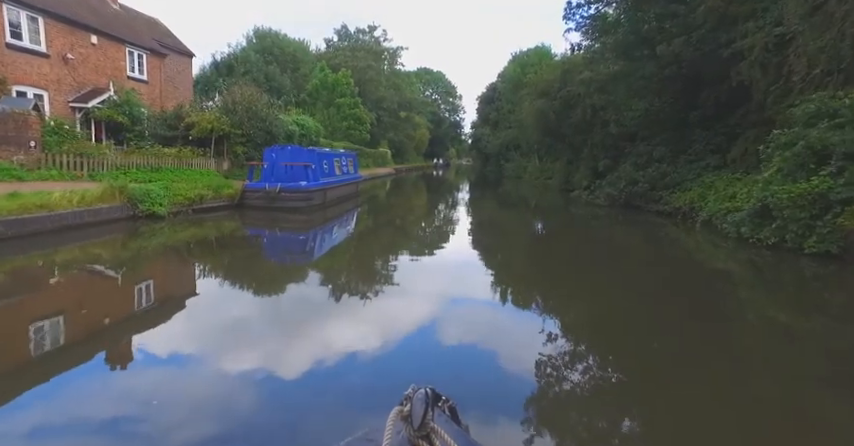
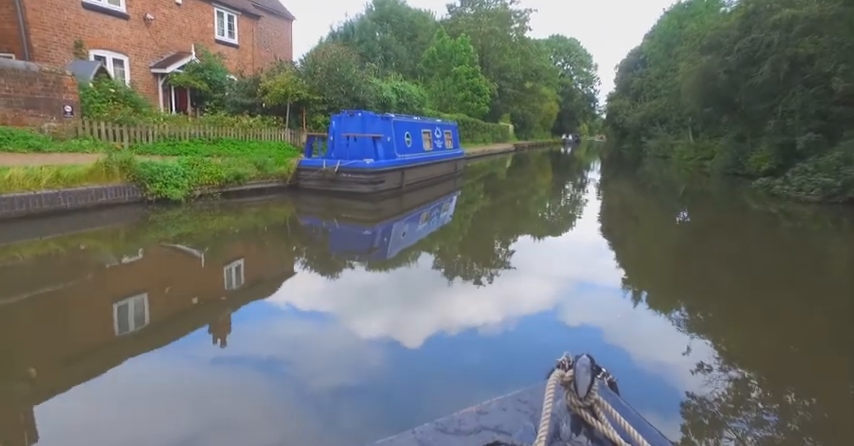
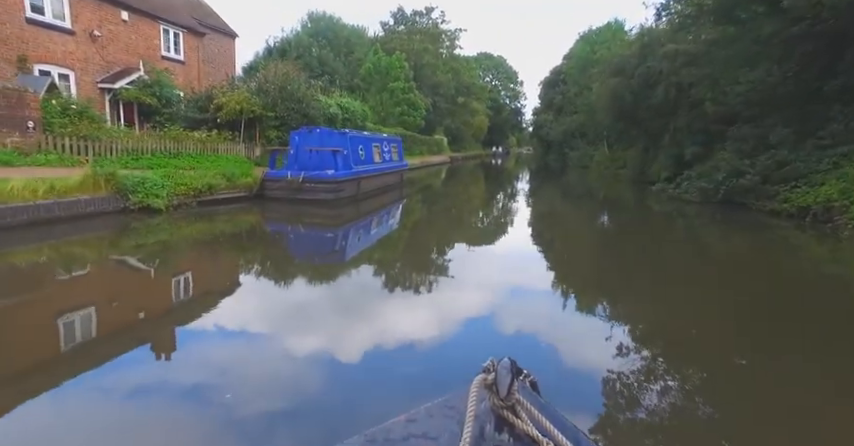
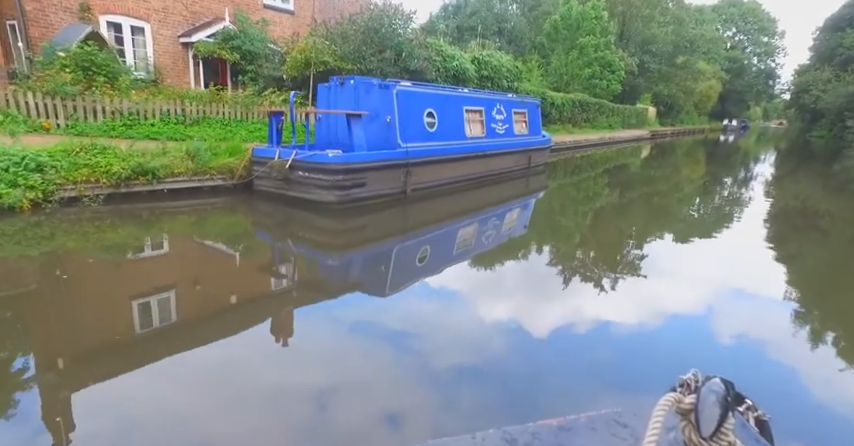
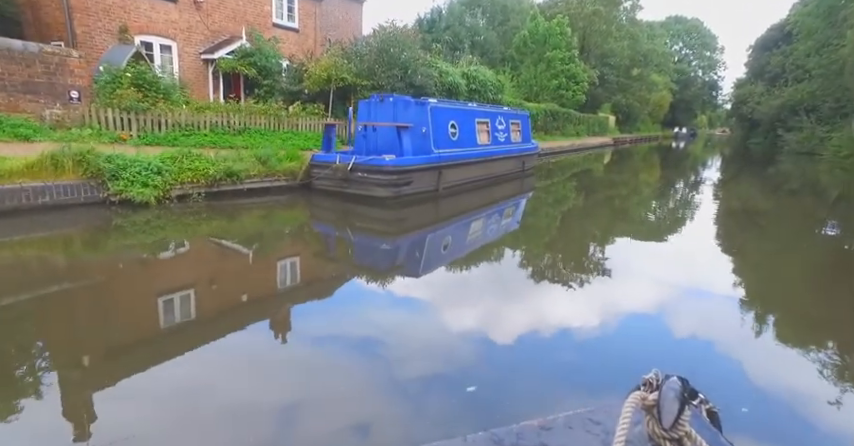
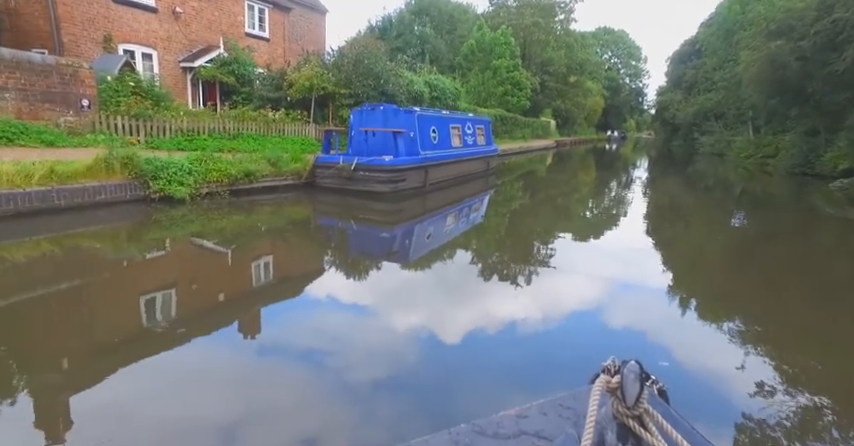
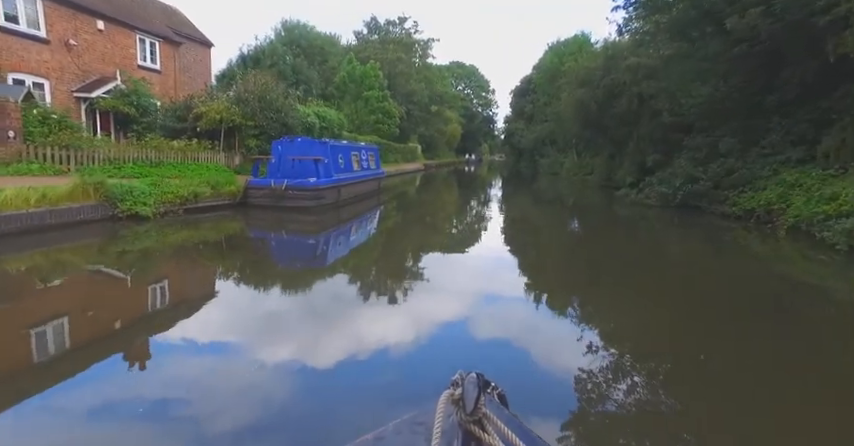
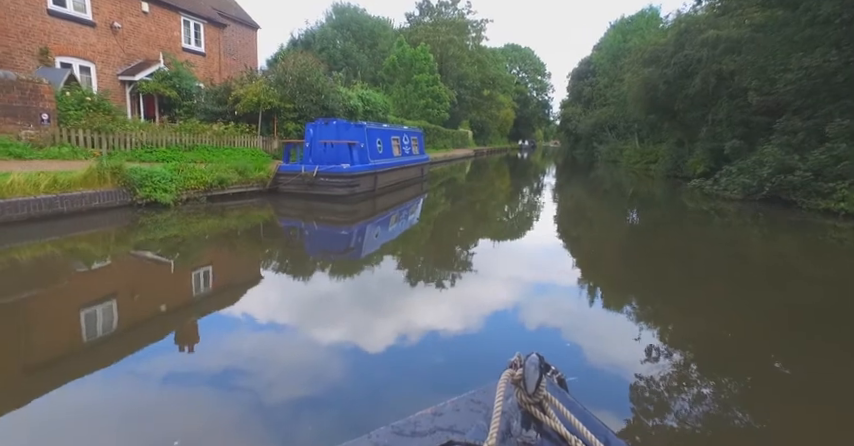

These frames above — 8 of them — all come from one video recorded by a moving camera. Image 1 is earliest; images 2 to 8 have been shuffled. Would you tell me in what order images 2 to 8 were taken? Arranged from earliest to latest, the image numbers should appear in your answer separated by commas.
7, 3, 8, 2, 6, 5, 4
